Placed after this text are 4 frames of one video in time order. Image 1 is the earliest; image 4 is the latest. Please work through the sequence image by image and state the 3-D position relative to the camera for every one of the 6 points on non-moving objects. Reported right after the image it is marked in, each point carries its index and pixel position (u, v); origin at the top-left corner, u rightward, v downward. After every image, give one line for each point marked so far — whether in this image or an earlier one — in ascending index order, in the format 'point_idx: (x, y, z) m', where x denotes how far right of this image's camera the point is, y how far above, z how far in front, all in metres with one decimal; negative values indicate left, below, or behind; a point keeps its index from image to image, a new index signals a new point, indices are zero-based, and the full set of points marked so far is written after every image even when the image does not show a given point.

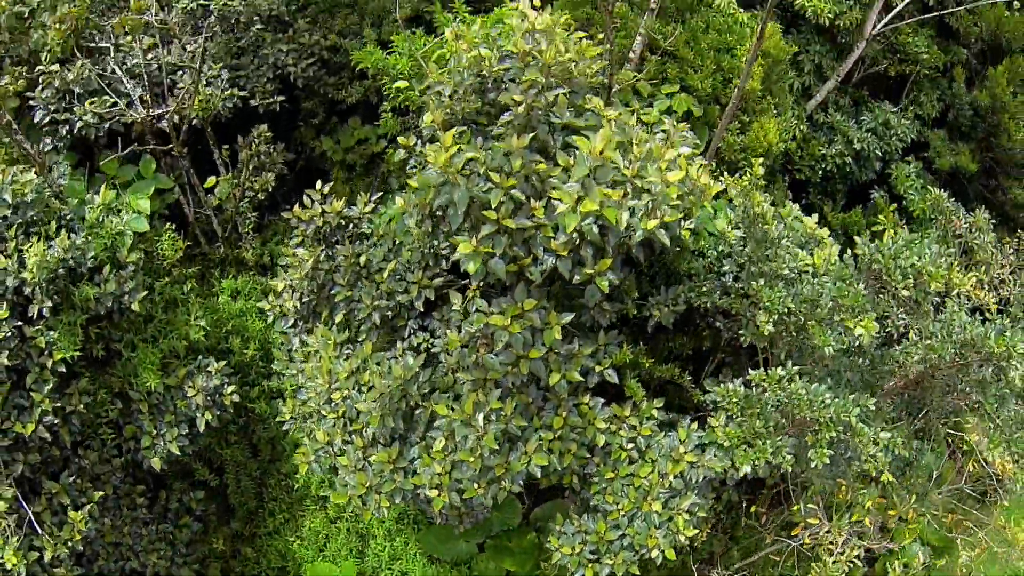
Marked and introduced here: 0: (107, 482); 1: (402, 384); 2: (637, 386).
0: (-3.8, -1.8, +2.9) m
1: (-0.9, -0.8, +2.5) m
2: (+1.0, -0.8, +2.5) m
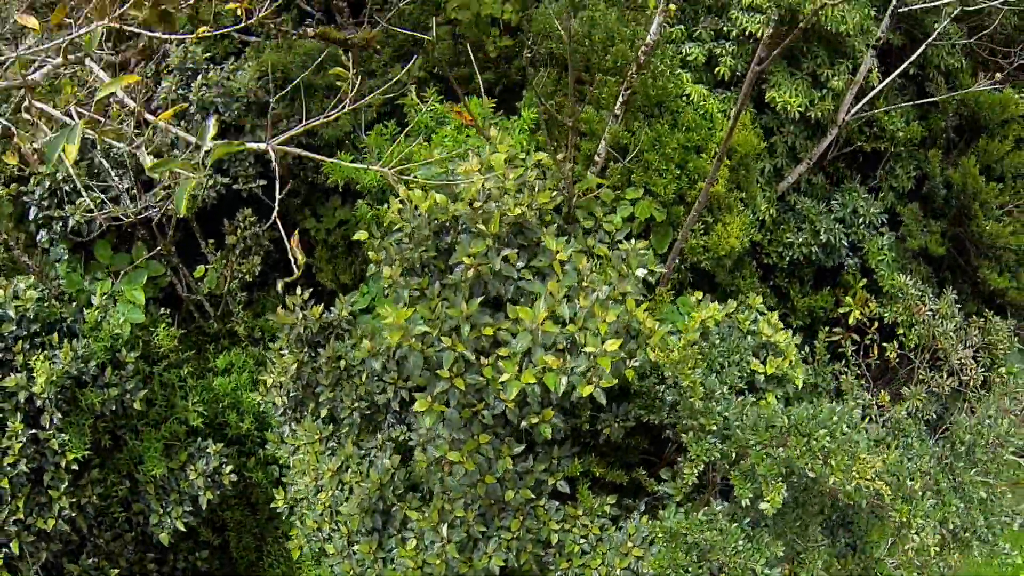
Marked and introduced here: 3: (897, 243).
0: (-4.1, -2.8, +3.3) m
1: (-1.2, -1.8, +2.7) m
2: (+0.7, -1.8, +2.7) m
3: (+4.6, +0.6, +3.7) m
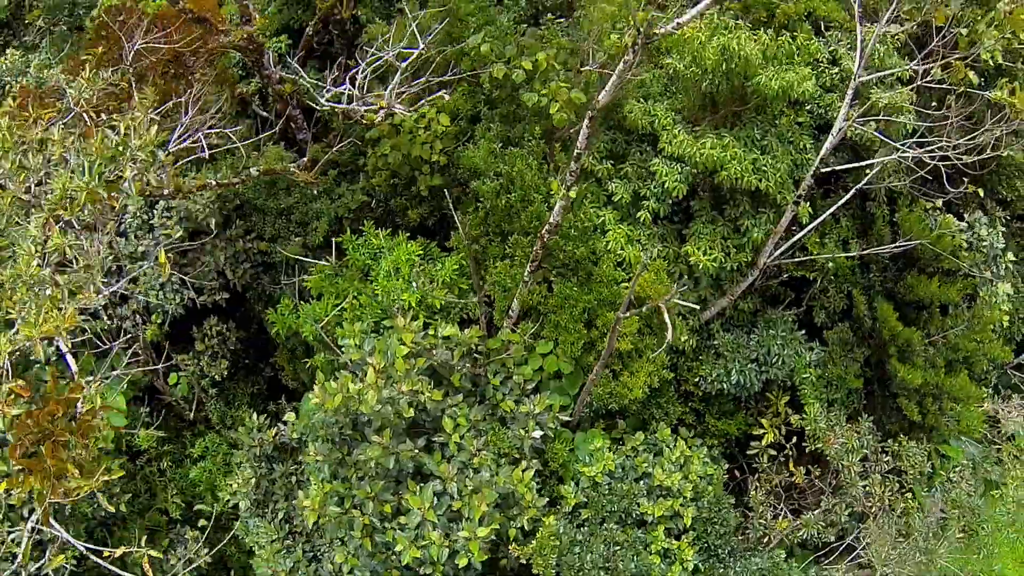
0: (-5.0, -4.2, +4.0) m
1: (-2.0, -3.2, +3.2) m
2: (-0.2, -3.3, +3.1) m
3: (+3.8, -0.9, +3.9) m
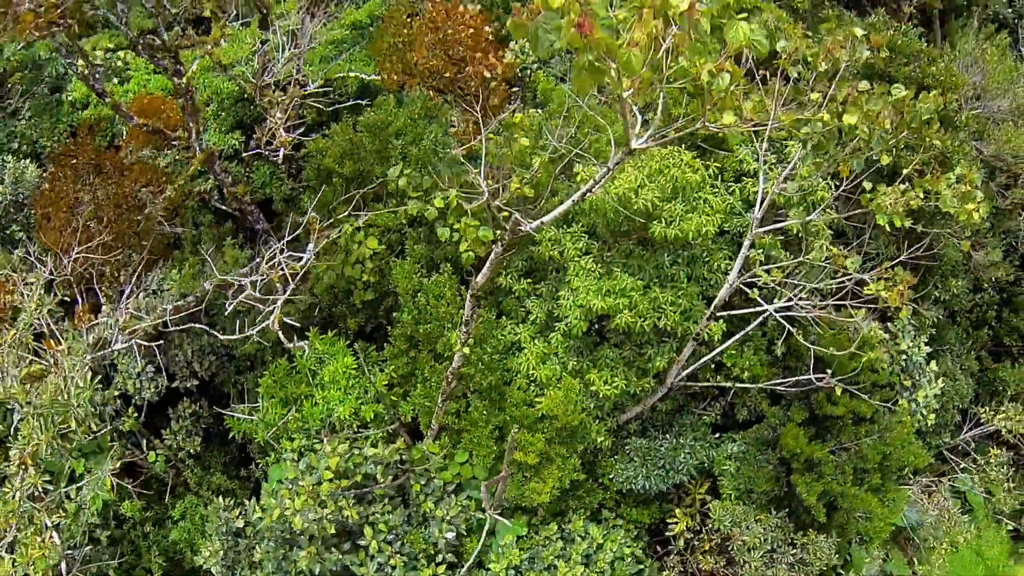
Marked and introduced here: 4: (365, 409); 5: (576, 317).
0: (-5.9, -5.4, +4.7) m
1: (-3.0, -4.5, +3.8) m
2: (-1.1, -4.6, +3.6) m
3: (+2.9, -2.2, +4.1) m
4: (-1.8, -1.4, +3.7) m
5: (+0.7, -0.2, +3.5) m
